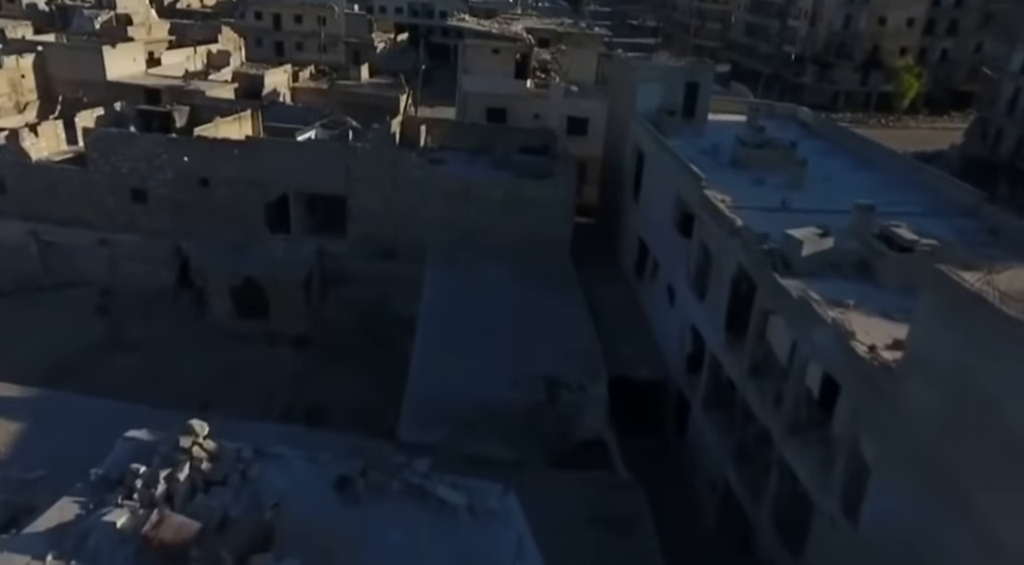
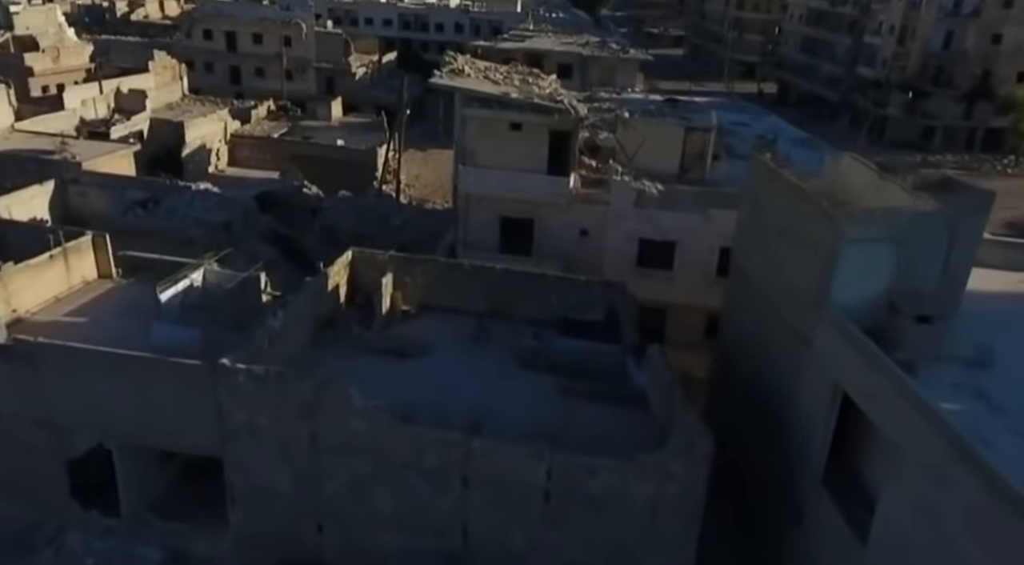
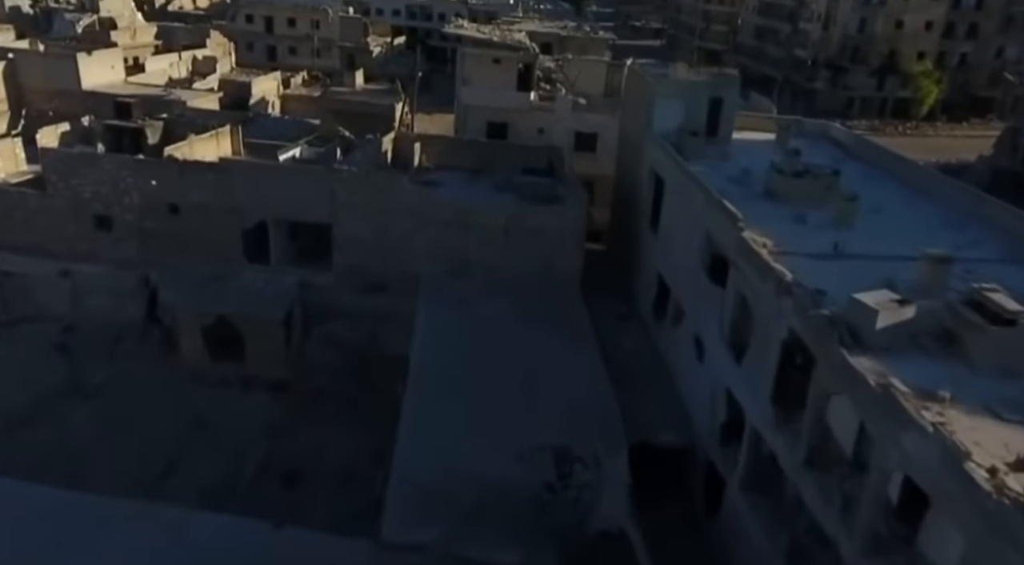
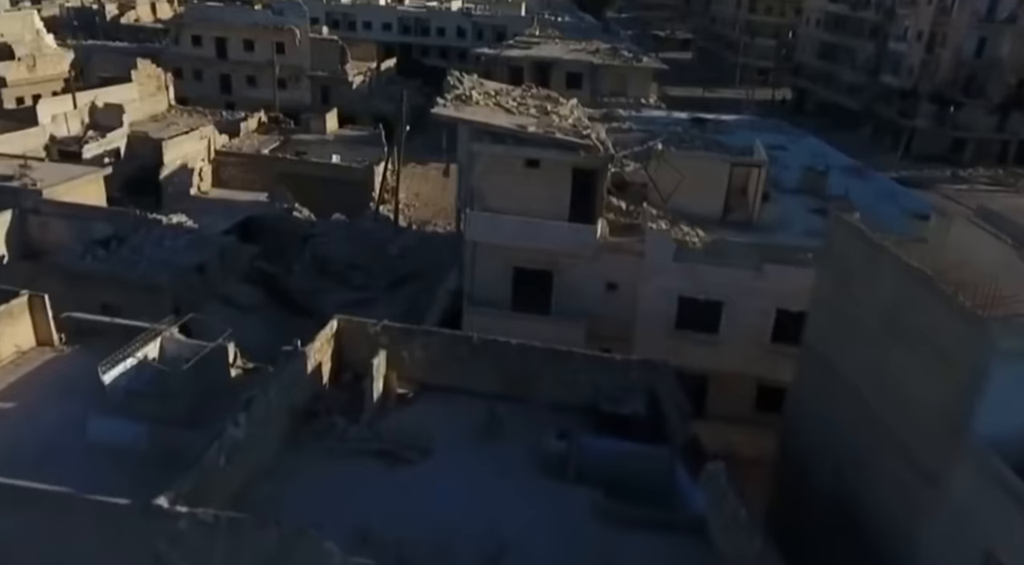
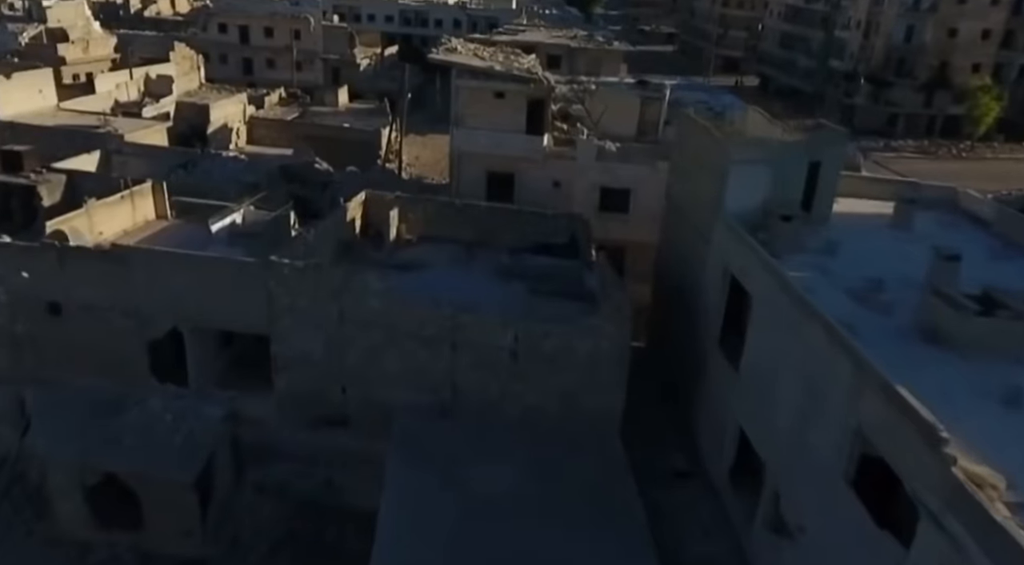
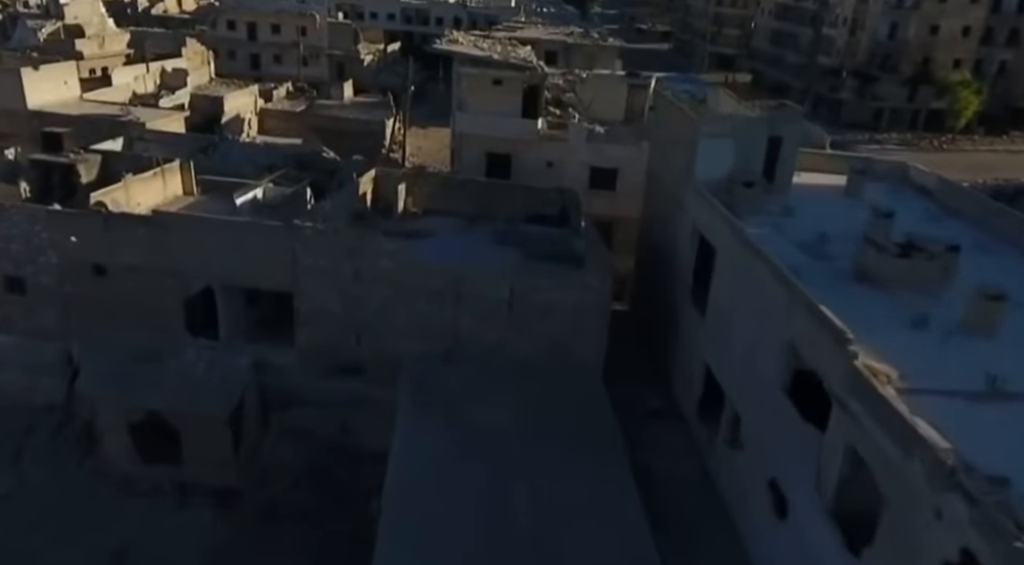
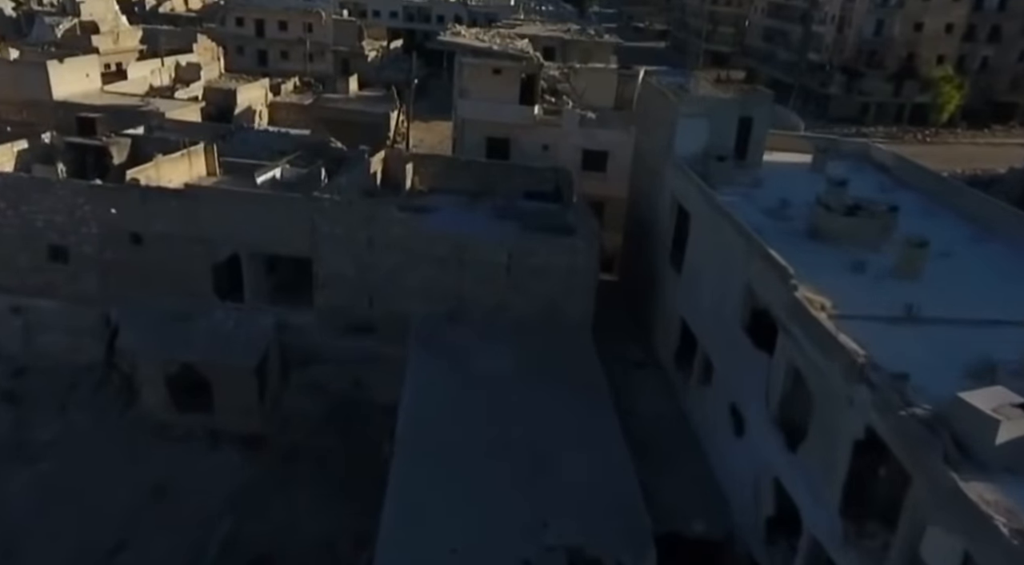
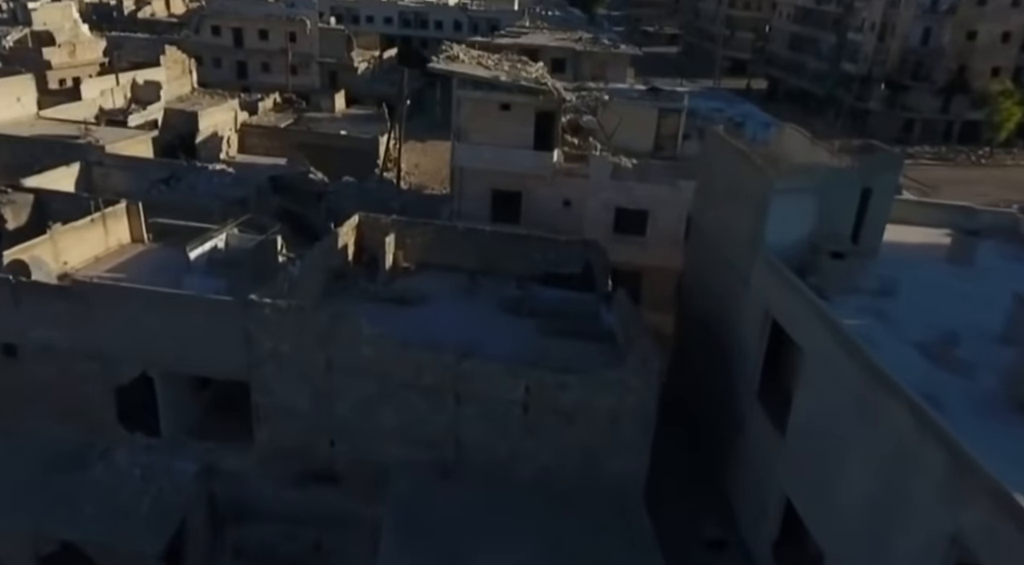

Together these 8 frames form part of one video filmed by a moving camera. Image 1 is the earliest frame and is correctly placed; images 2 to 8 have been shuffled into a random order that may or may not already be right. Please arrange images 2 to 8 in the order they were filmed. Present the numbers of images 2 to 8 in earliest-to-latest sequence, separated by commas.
3, 7, 6, 5, 8, 2, 4
